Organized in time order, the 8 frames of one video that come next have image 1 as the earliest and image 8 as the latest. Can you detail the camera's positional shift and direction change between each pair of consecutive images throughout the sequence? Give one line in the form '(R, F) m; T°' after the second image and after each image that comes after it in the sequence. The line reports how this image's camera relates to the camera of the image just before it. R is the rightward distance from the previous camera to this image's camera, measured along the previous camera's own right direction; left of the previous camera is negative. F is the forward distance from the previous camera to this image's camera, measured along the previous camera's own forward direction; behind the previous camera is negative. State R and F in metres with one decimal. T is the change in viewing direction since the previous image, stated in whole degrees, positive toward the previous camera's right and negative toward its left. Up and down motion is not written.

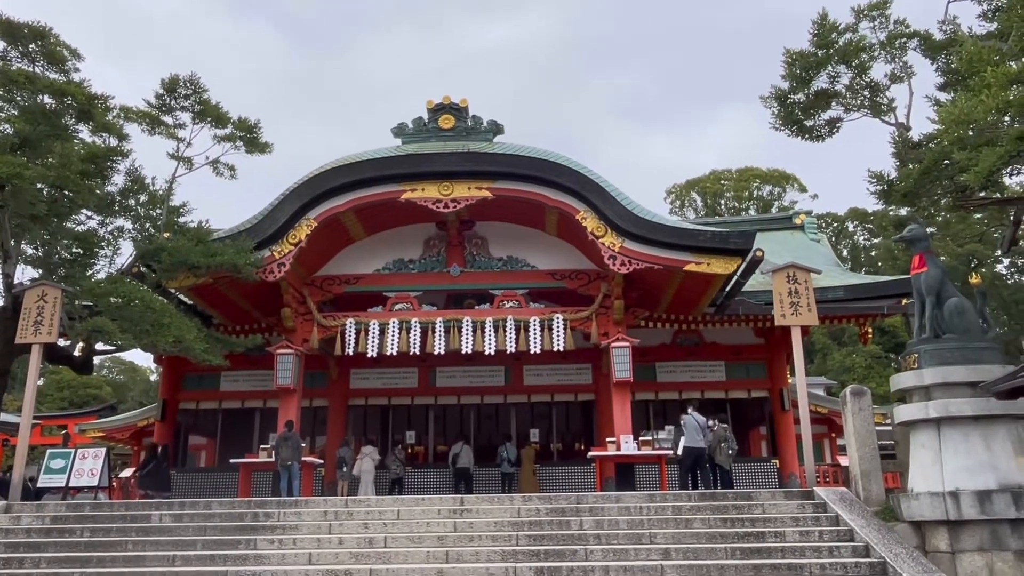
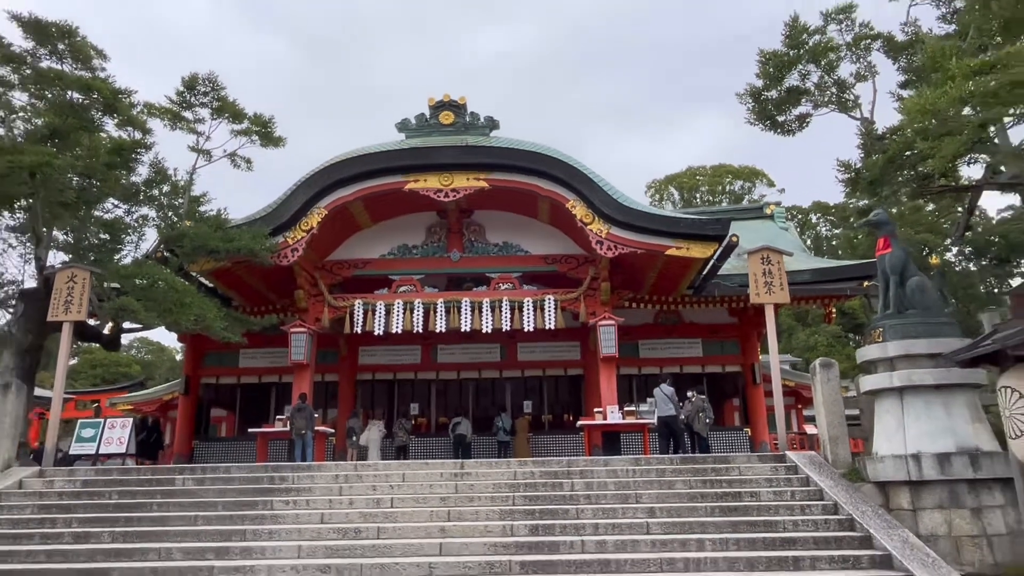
(+0.2, -0.8) m; 0°
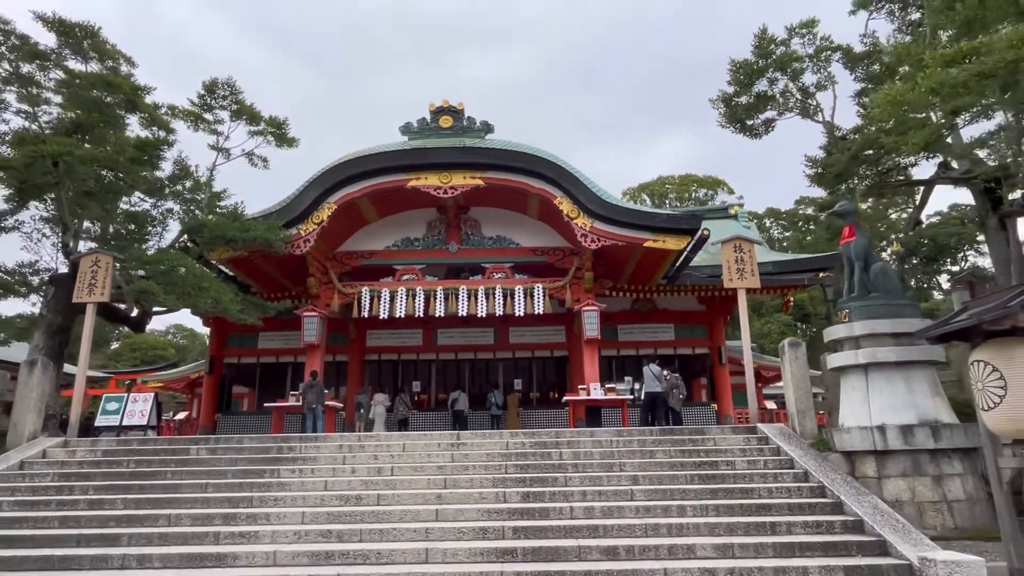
(+0.2, -1.1) m; 0°
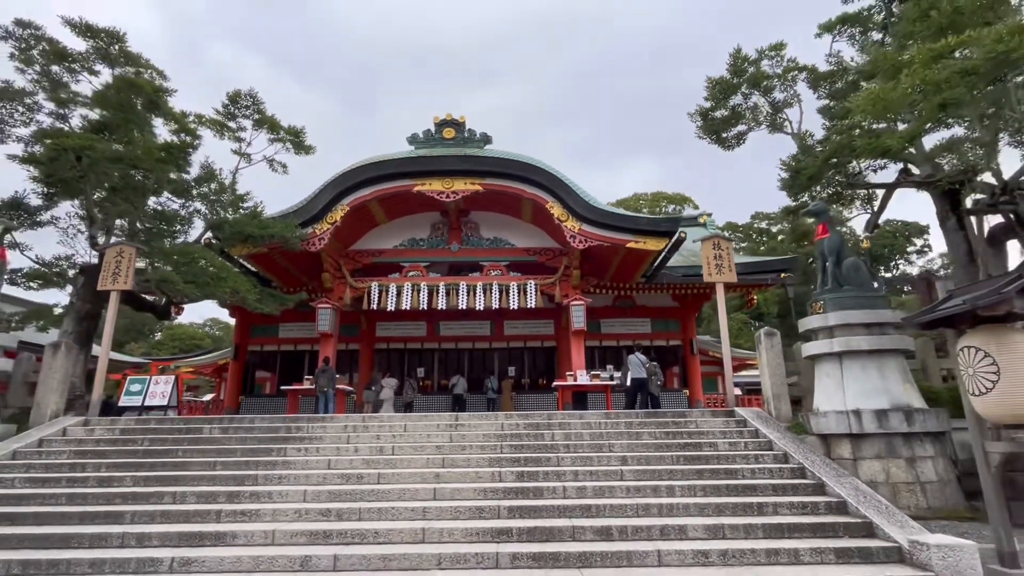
(+0.2, -1.2) m; 0°
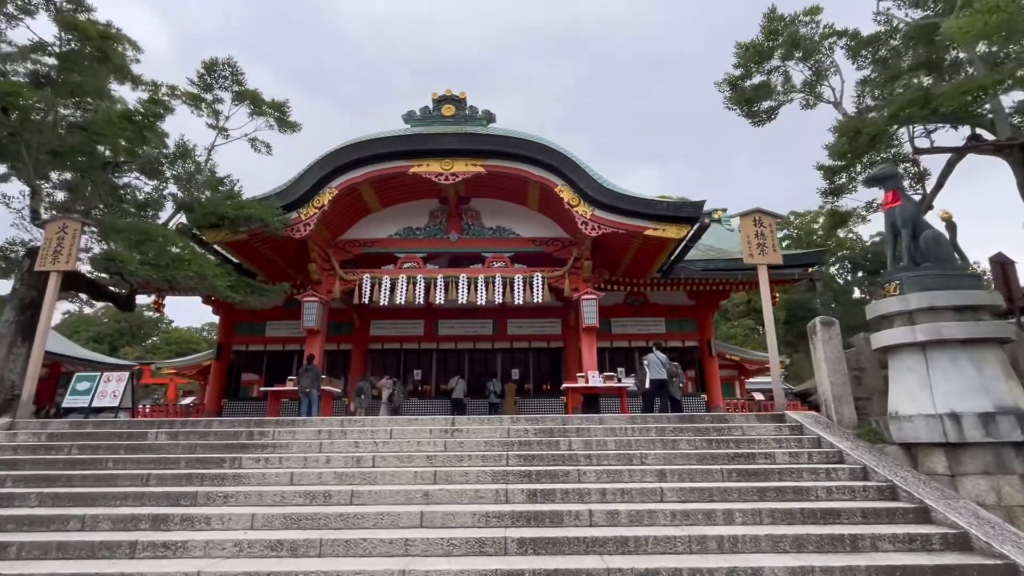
(-0.1, +1.2) m; 0°
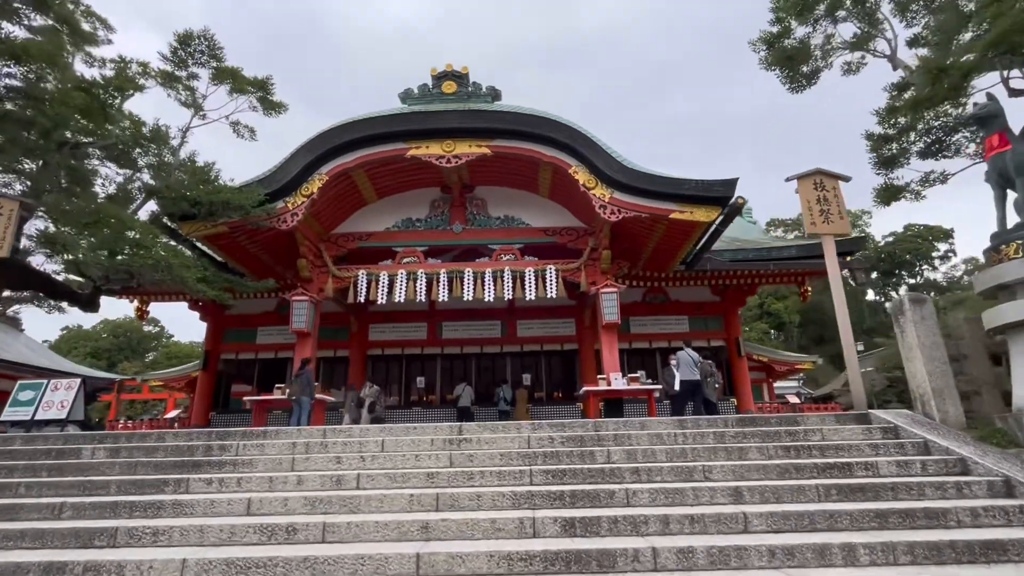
(-0.1, +1.2) m; 0°
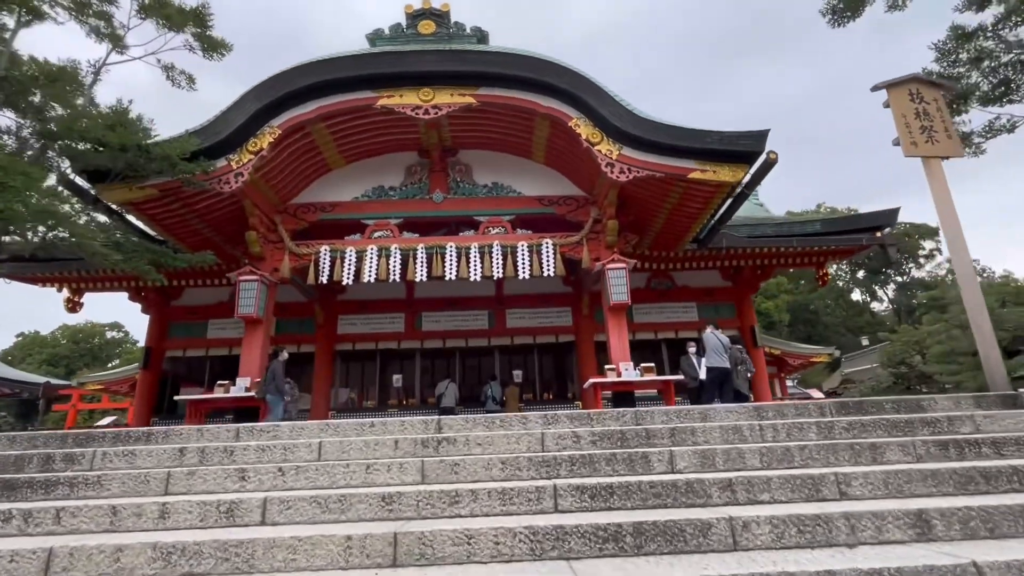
(-0.1, +1.6) m; +2°
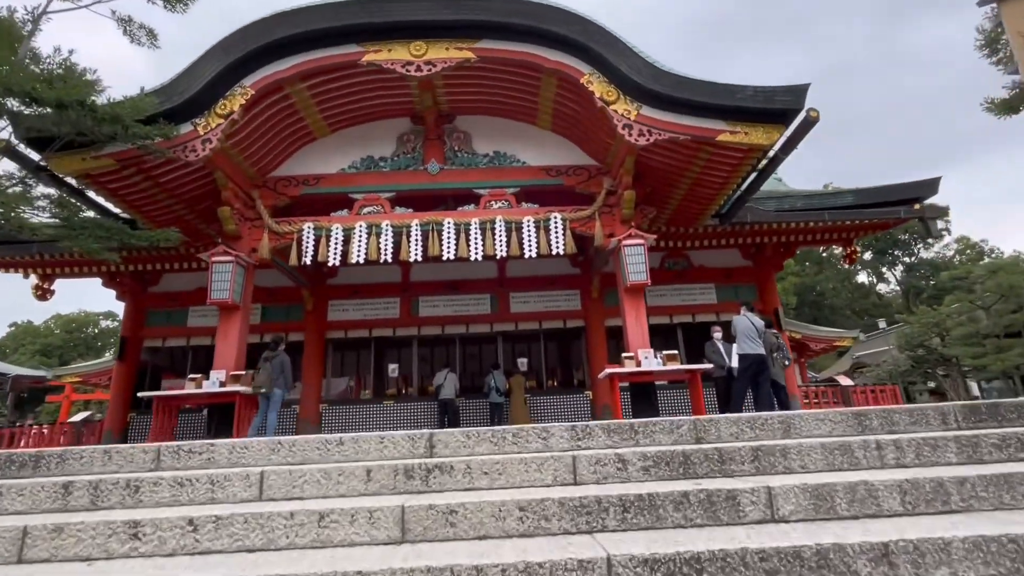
(-0.1, +0.9) m; 0°
